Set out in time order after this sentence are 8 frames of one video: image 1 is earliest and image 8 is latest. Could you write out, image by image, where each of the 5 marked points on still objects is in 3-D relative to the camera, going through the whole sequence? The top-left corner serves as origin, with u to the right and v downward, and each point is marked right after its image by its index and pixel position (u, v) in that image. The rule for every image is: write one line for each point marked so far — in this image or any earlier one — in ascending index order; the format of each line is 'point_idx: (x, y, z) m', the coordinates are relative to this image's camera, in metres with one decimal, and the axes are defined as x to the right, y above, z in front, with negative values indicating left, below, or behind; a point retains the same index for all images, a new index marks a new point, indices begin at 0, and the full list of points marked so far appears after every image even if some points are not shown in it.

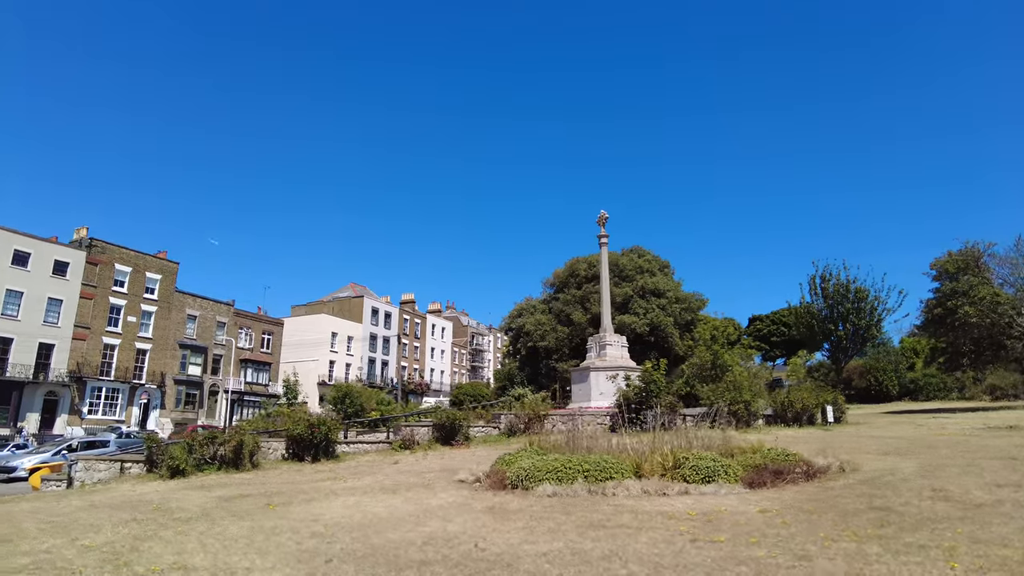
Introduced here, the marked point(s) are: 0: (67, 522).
0: (-5.7, -3.0, +8.5) m
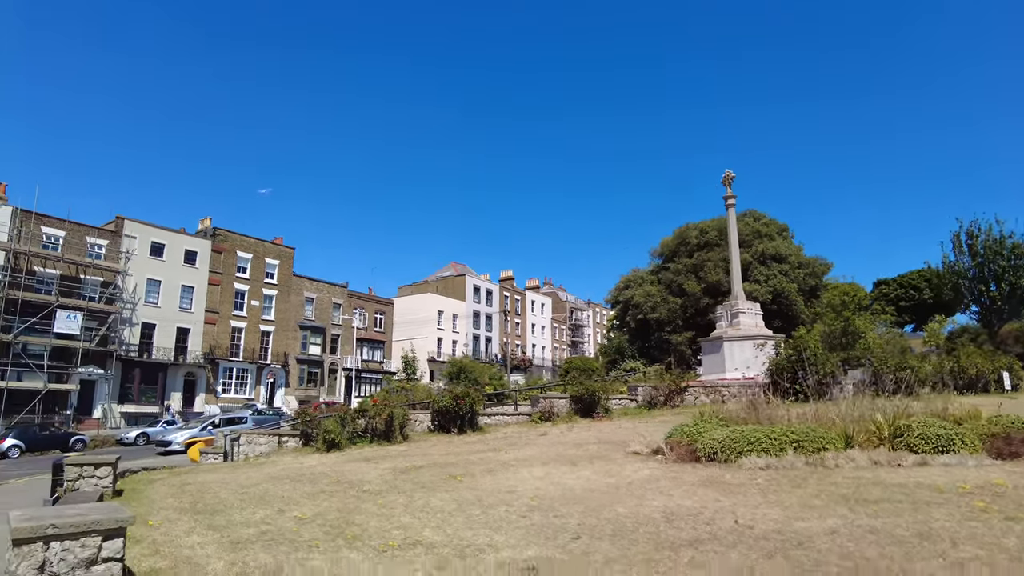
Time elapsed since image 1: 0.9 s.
0: (-3.2, -2.6, +8.5) m
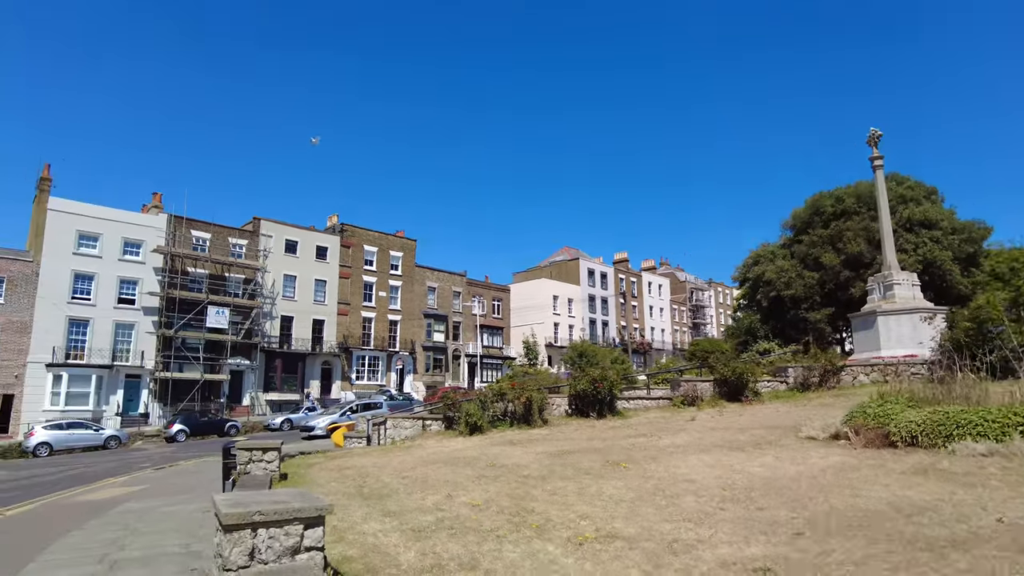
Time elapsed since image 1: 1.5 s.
0: (-1.1, -2.4, +8.4) m
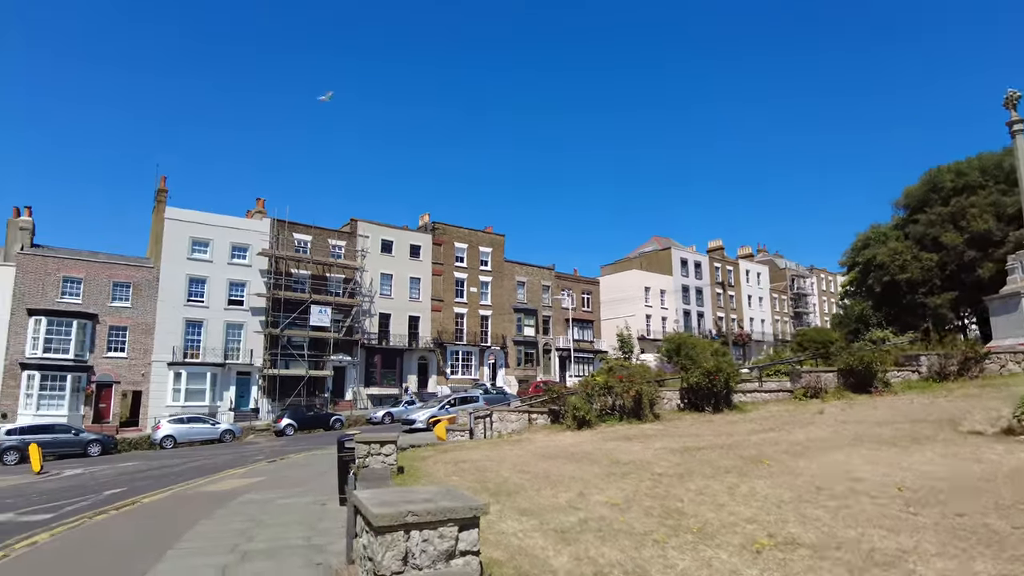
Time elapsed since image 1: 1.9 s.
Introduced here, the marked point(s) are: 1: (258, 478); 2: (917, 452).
0: (+0.4, -2.2, +8.0) m
1: (-6.5, -4.9, +17.1) m
2: (+4.5, -1.8, +7.3) m
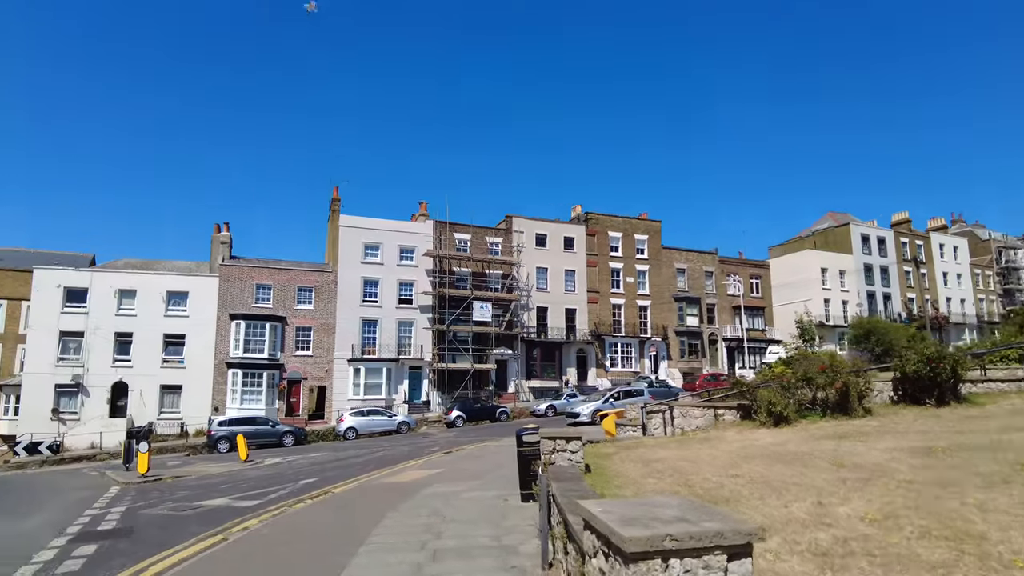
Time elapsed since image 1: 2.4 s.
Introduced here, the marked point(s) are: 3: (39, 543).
0: (+2.6, -2.0, +7.1) m
1: (-2.0, -4.8, +17.5) m
2: (+6.4, -1.4, +5.5) m
3: (-7.2, -3.9, +10.2) m
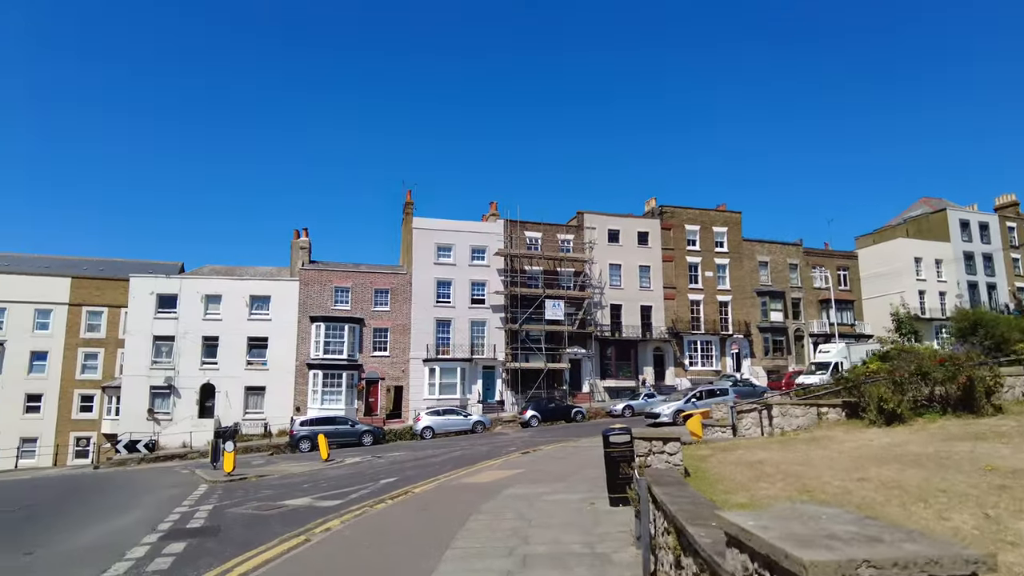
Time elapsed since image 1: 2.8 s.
0: (+3.6, -1.8, +6.2) m
1: (+0.1, -4.7, +17.1) m
2: (+7.1, -1.1, +4.2) m
3: (-5.9, -3.9, +10.3) m
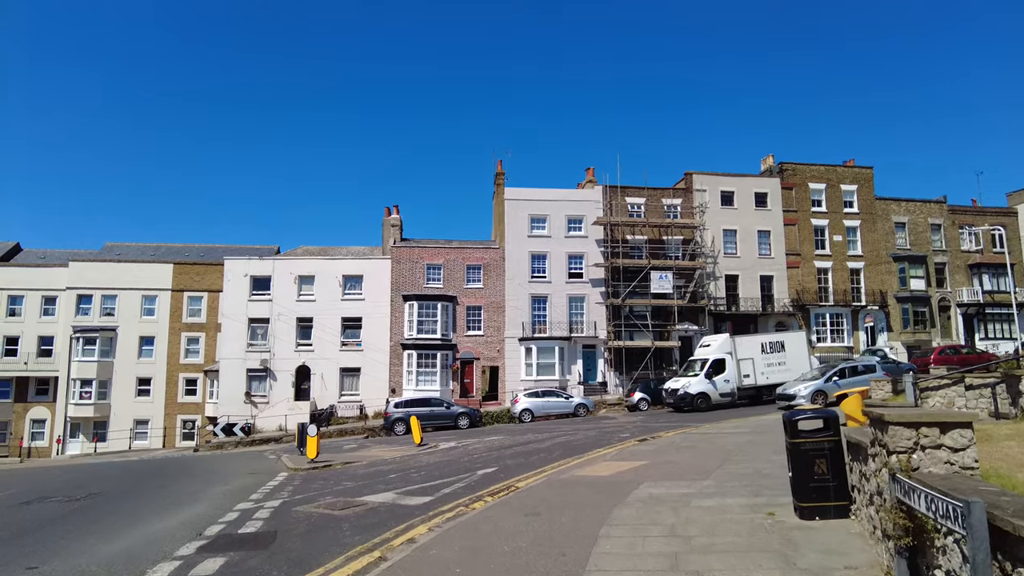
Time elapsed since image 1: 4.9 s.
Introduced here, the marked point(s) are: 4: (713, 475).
0: (+4.5, -0.9, +2.7) m
1: (+2.7, -3.7, +14.0) m
2: (+7.8, -0.3, +0.2) m
3: (-4.2, -3.2, +8.1) m
4: (+3.4, -3.2, +11.3) m
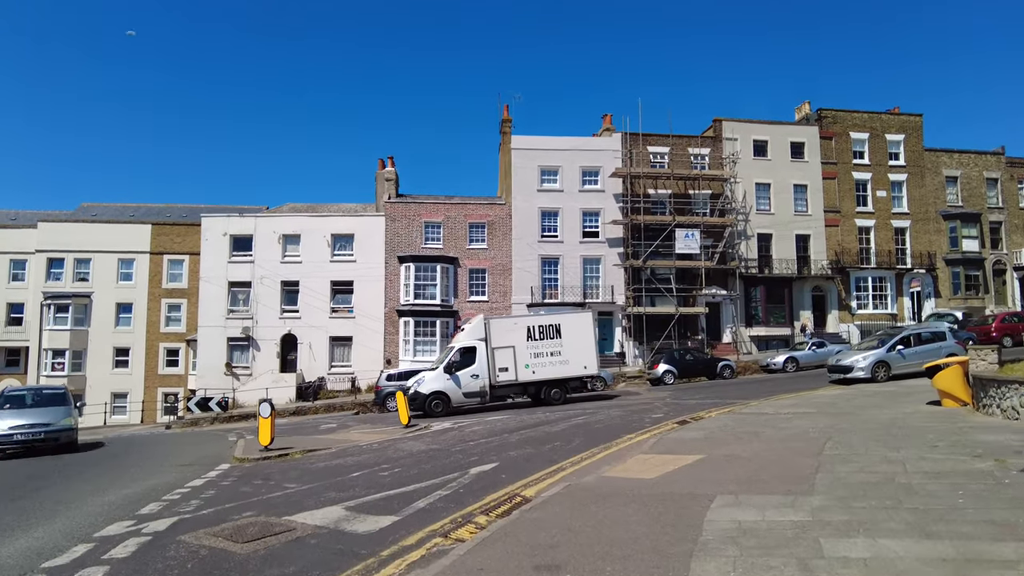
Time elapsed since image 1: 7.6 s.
0: (+4.5, -0.3, -1.2) m
1: (+2.8, -2.6, +10.2) m
2: (+7.7, +0.3, -3.8) m
3: (-4.2, -2.4, +4.4) m
4: (+3.4, -2.2, +7.5) m
